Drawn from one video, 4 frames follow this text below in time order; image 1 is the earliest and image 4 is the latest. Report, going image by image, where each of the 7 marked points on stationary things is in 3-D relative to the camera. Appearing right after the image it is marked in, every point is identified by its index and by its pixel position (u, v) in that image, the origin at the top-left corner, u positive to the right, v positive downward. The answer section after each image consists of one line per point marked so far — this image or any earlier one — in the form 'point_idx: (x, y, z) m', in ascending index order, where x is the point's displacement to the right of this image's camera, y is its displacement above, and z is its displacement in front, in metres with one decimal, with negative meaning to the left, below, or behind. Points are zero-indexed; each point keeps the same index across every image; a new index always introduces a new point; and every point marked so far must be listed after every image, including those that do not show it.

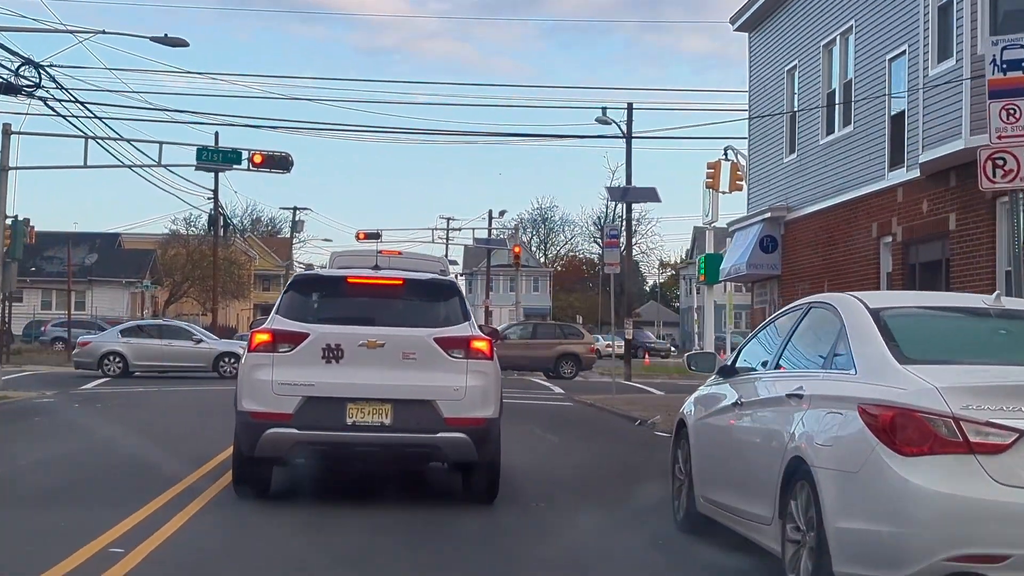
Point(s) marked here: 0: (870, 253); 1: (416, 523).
0: (+5.9, +0.6, +17.8) m
1: (-0.8, -1.8, +8.6) m
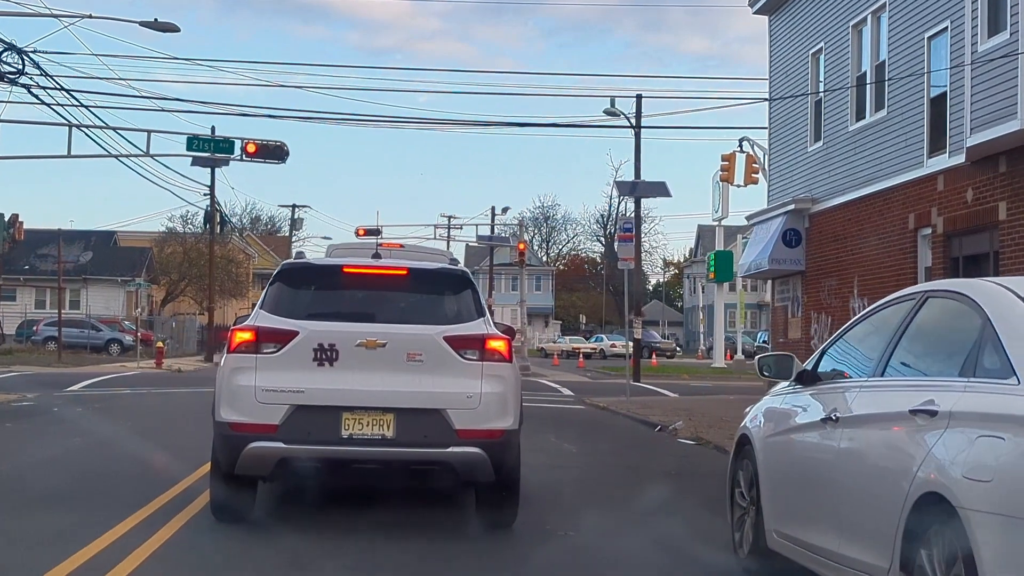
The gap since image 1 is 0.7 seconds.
0: (+6.1, +0.6, +16.6) m
1: (-0.6, -1.8, +7.4) m
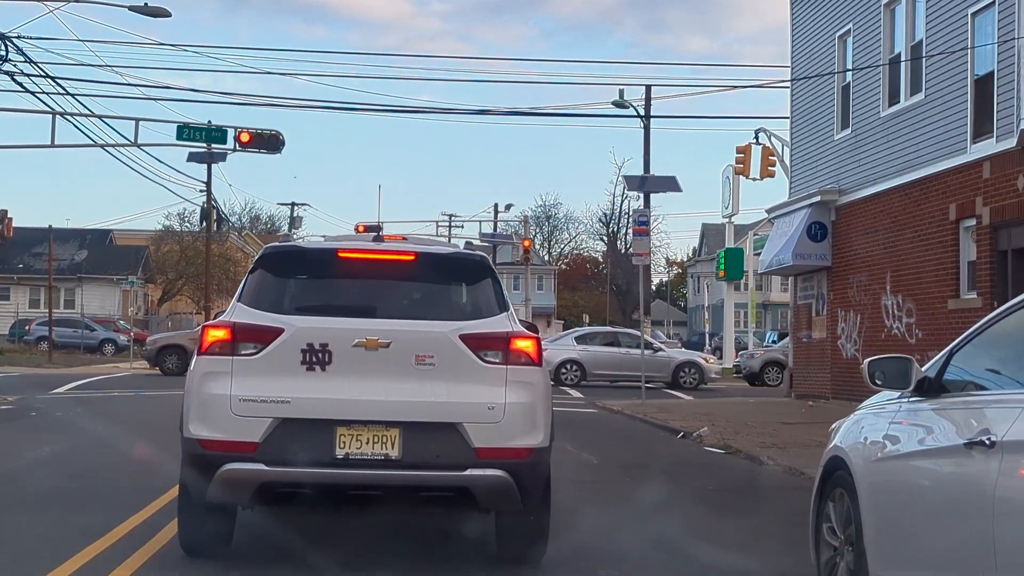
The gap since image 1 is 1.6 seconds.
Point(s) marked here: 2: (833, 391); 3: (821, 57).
0: (+6.2, +0.7, +15.5) m
1: (-0.5, -1.7, +6.2) m
2: (+5.8, -1.9, +19.4) m
3: (+5.7, +4.2, +19.8) m
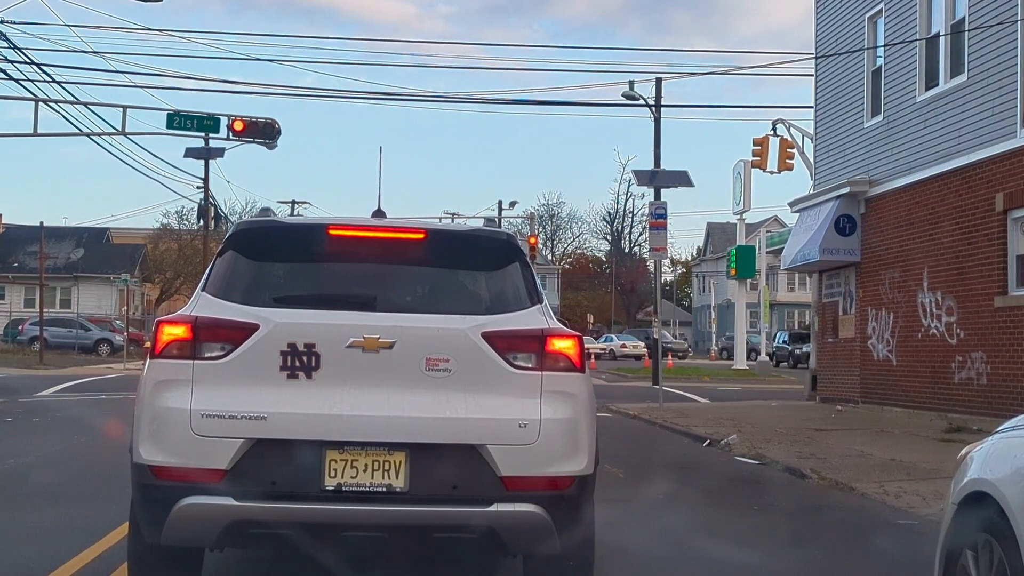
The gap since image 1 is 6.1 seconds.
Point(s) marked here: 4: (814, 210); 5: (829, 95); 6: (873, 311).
0: (+6.4, +0.8, +14.3) m
1: (-0.3, -1.7, +5.1) m
2: (+5.9, -1.8, +18.2) m
3: (+5.8, +4.3, +18.6) m
4: (+5.5, +1.5, +19.9) m
5: (+5.7, +3.4, +19.5) m
6: (+6.0, -0.4, +17.9) m
